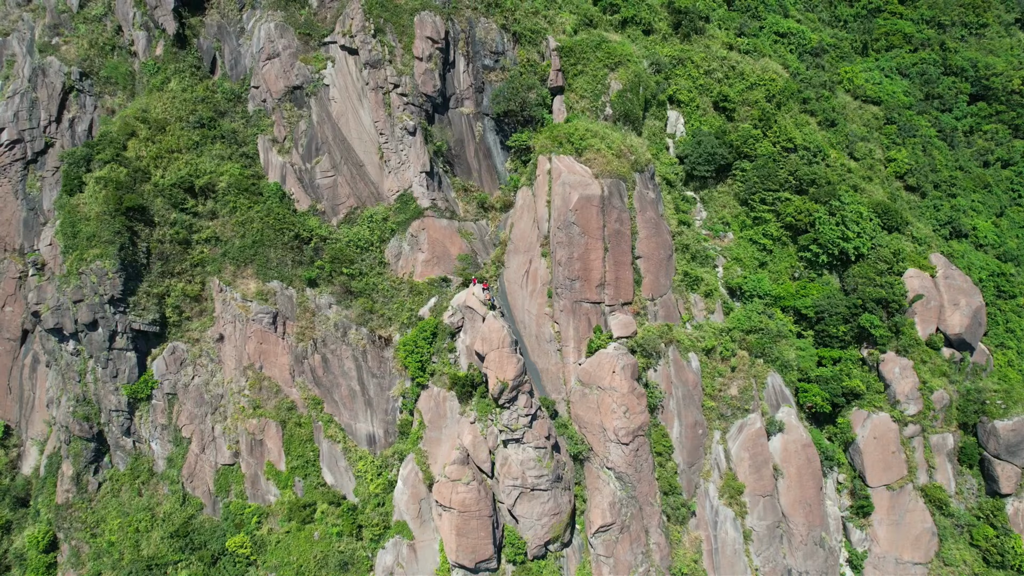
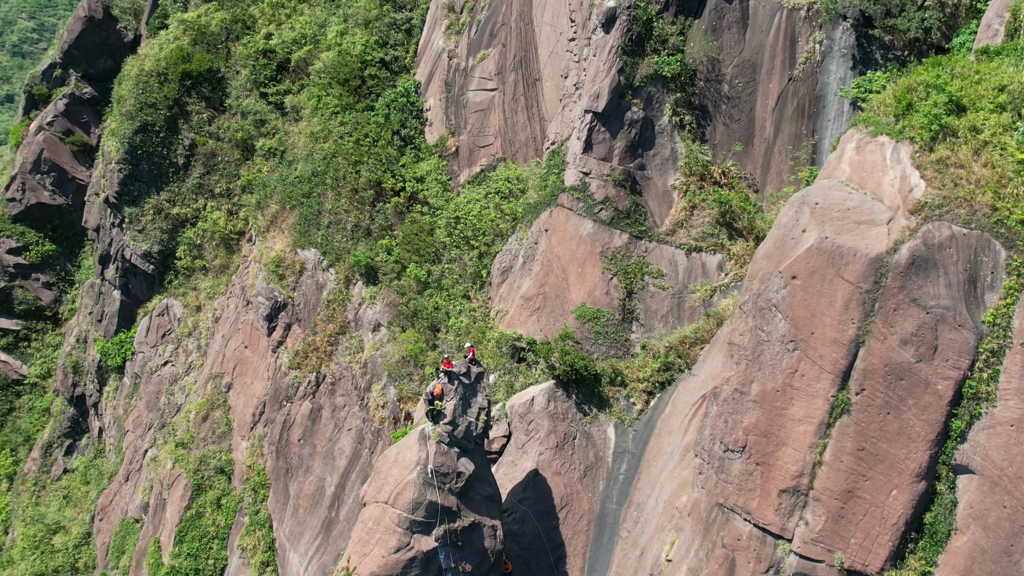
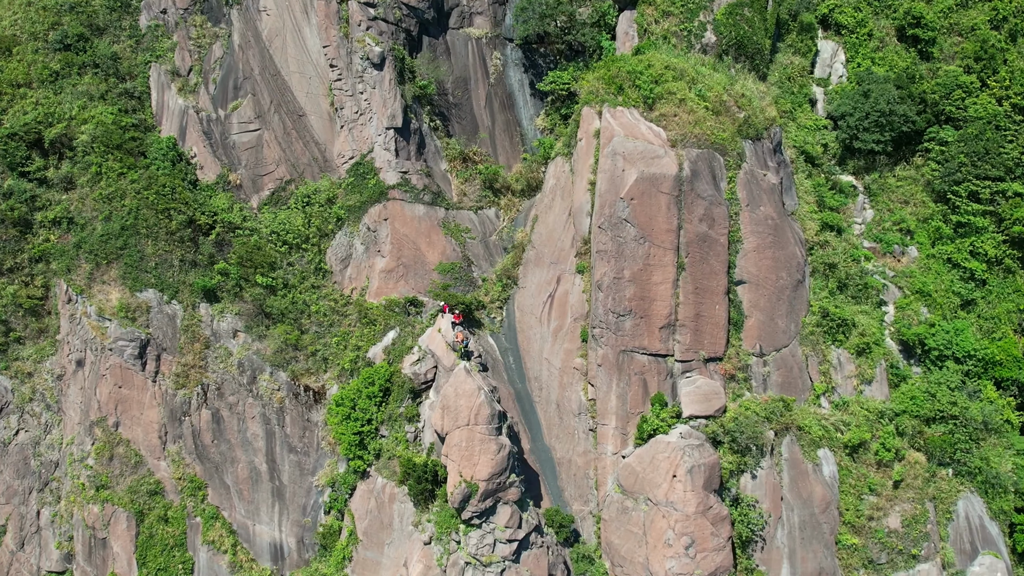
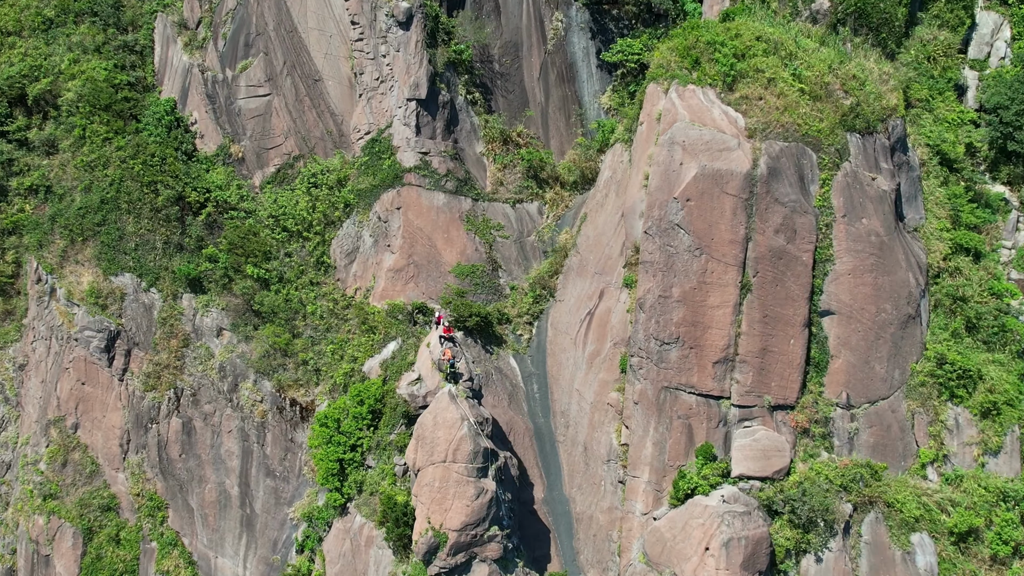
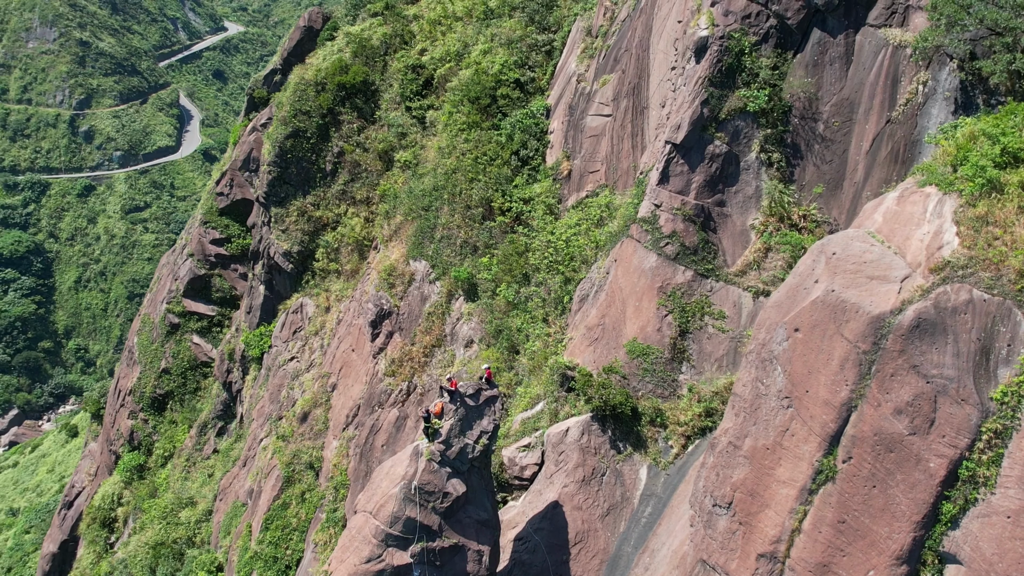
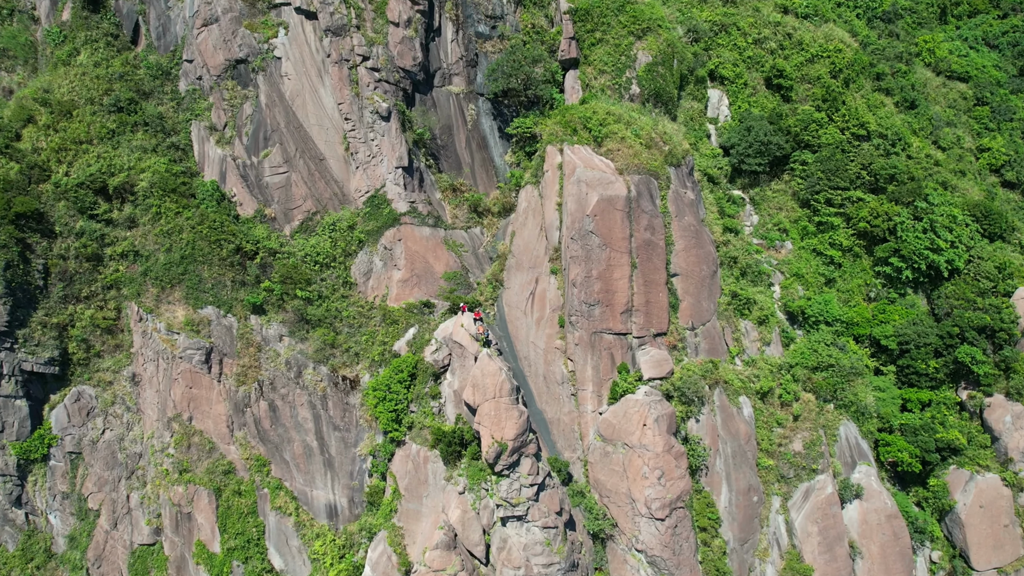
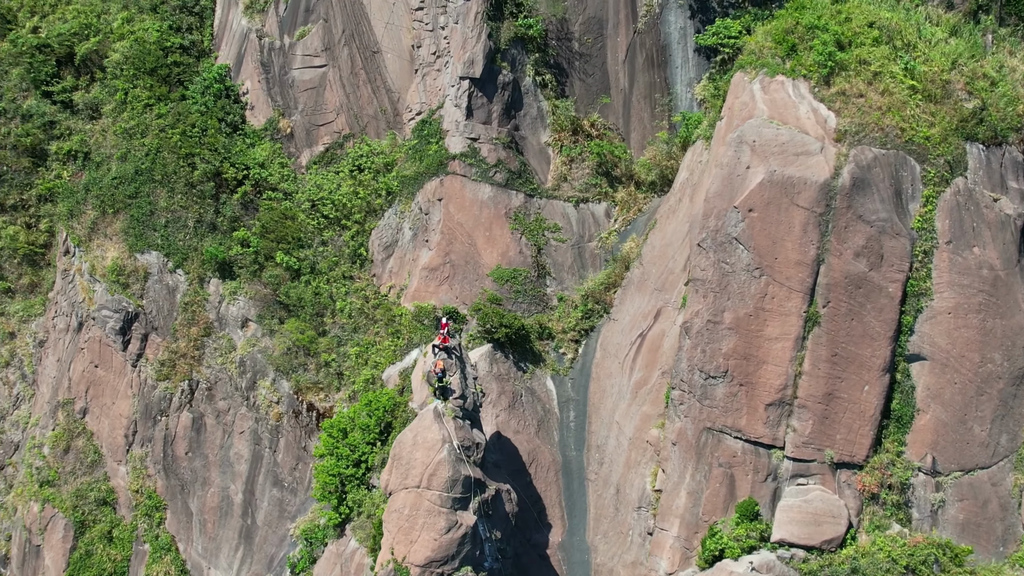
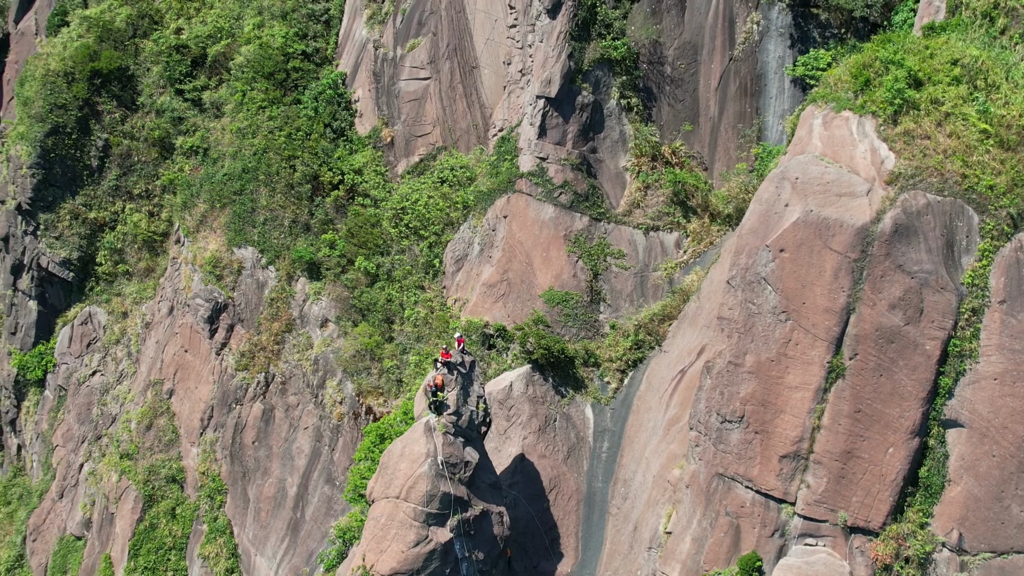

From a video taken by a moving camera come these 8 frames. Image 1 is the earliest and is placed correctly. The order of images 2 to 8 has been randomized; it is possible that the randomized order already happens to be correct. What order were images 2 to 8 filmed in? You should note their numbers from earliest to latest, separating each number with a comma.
6, 3, 4, 7, 8, 2, 5
